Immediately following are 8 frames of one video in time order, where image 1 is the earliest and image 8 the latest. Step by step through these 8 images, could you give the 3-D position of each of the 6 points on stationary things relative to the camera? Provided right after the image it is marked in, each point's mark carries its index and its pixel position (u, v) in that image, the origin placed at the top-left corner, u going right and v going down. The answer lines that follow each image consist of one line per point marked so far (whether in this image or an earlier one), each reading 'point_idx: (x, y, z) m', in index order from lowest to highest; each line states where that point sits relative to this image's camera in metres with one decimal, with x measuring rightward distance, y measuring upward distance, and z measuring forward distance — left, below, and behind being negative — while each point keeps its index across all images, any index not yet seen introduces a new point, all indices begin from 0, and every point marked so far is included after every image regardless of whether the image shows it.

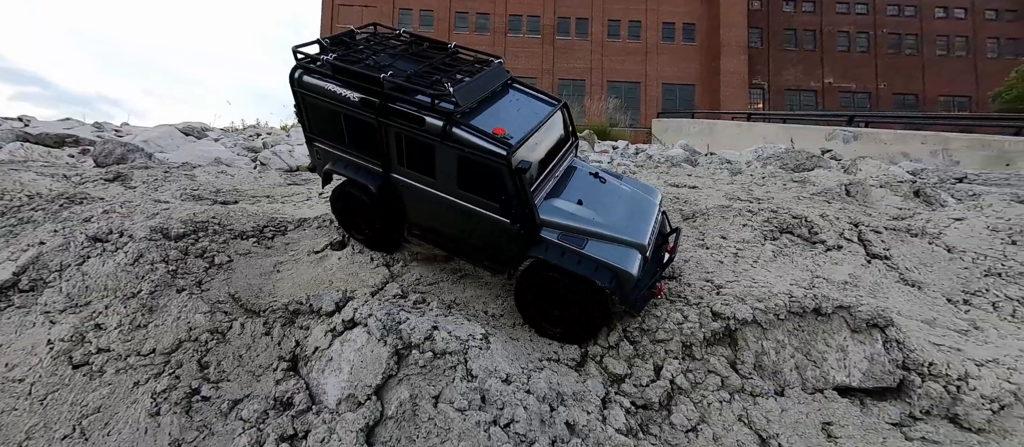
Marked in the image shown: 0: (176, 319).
0: (-2.9, -0.8, +3.6) m
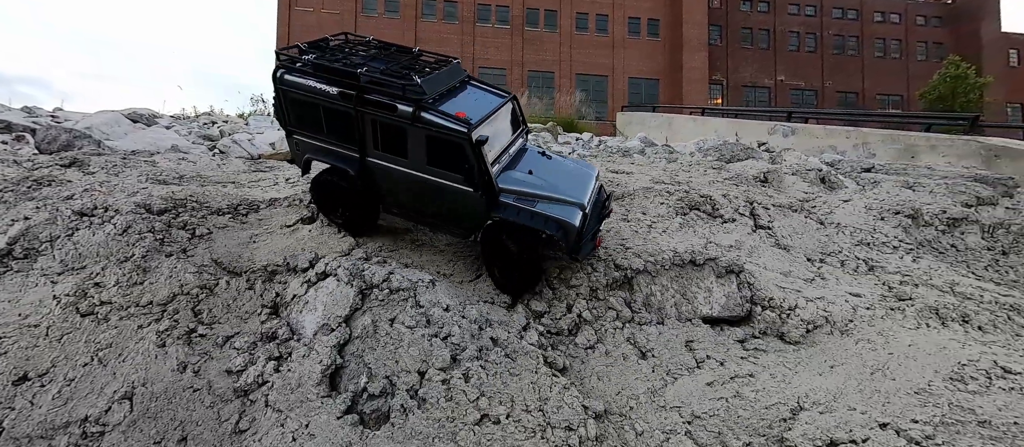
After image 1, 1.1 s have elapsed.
0: (-3.5, -0.5, +4.3) m
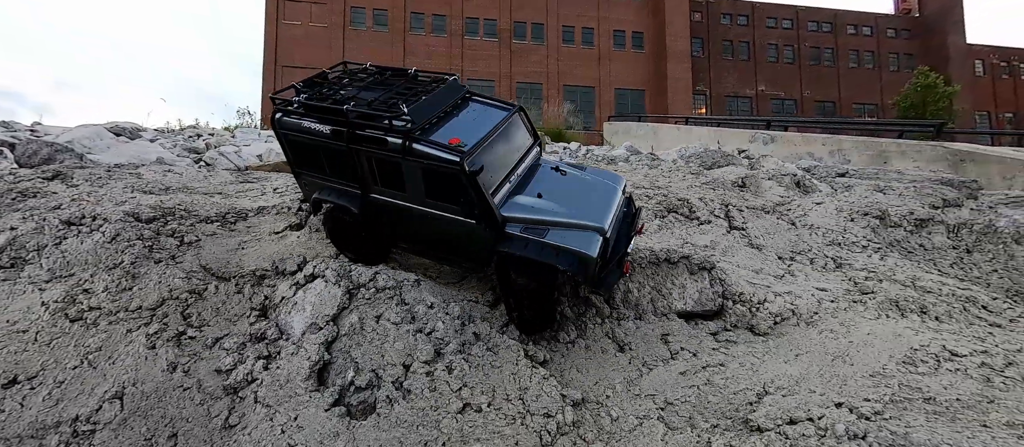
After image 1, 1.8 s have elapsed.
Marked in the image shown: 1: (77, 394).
0: (-3.6, -0.6, +4.4) m
1: (-3.3, -1.3, +3.2) m
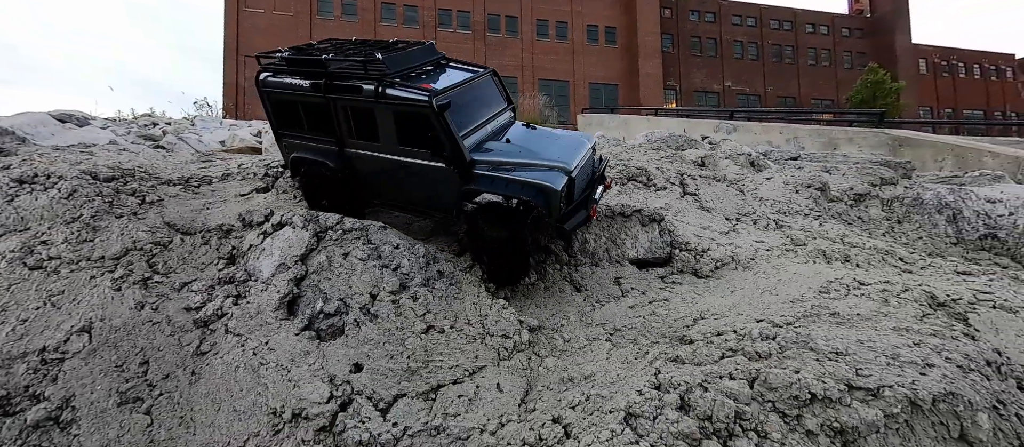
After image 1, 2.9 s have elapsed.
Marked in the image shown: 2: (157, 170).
0: (-4.0, -0.1, +4.4) m
1: (-3.6, -0.8, +3.3) m
2: (-4.9, +0.7, +5.9) m
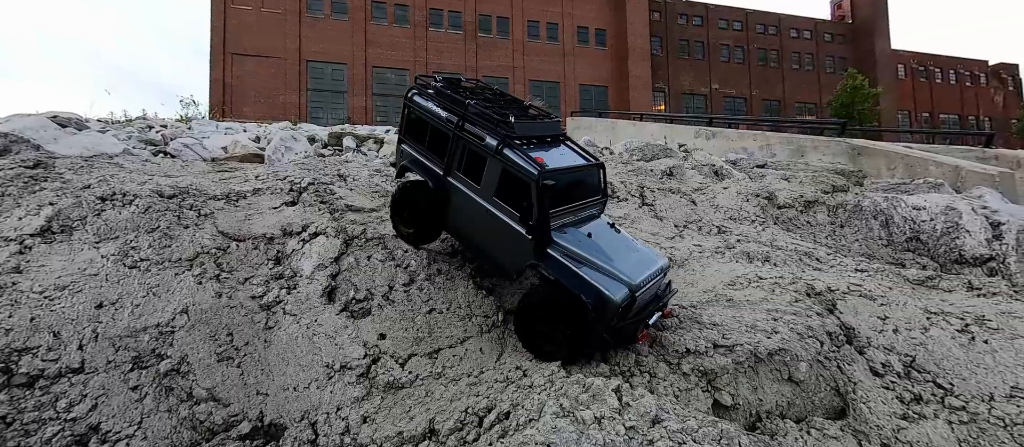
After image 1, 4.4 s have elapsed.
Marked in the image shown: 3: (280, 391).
0: (-4.3, -0.2, +5.6) m
1: (-3.8, -0.9, +4.5) m
2: (-5.2, +0.6, +7.1) m
3: (-2.1, -1.5, +3.9) m
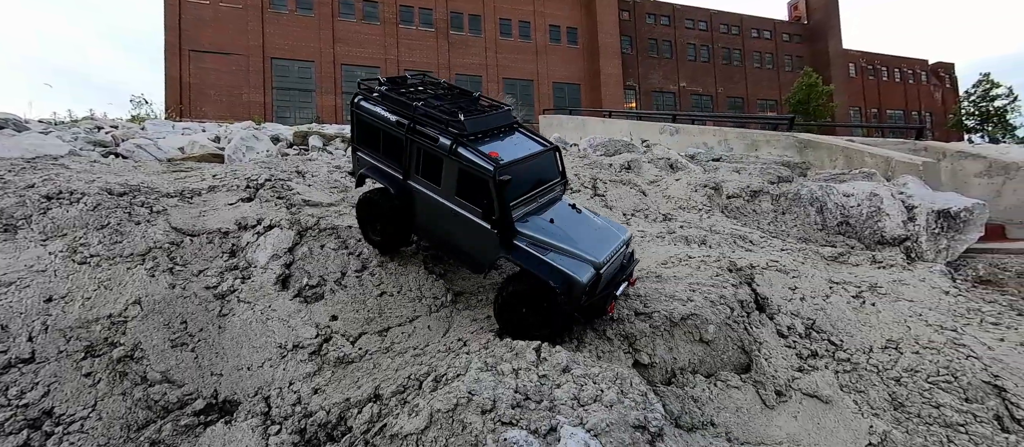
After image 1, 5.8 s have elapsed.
0: (-5.0, -0.2, +5.7) m
1: (-4.5, -0.9, +4.6) m
2: (-6.0, +0.7, +7.2) m
3: (-2.7, -1.4, +4.2) m
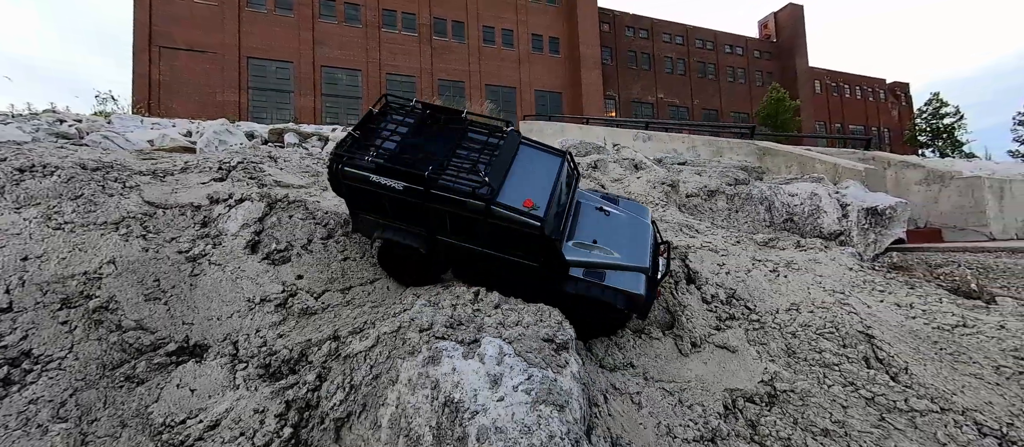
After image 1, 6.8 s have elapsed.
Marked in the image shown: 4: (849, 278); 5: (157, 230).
0: (-5.6, +0.2, +6.0) m
1: (-5.0, -0.4, +4.9) m
2: (-6.7, +1.1, +7.4) m
3: (-3.3, -1.0, +4.5) m
4: (+4.8, -0.8, +6.1) m
5: (-4.8, -0.1, +5.8) m
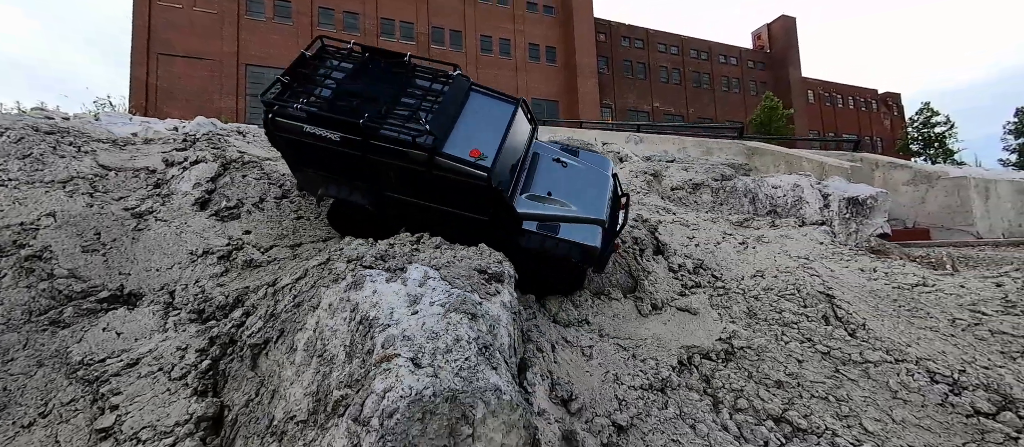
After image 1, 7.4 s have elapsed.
0: (-6.1, +0.8, +5.9) m
1: (-5.5, +0.1, +4.8) m
2: (-7.2, +1.6, +7.3) m
3: (-3.8, -0.5, +4.4) m
4: (+4.3, -0.4, +6.0) m
5: (-5.3, +0.4, +5.6) m
